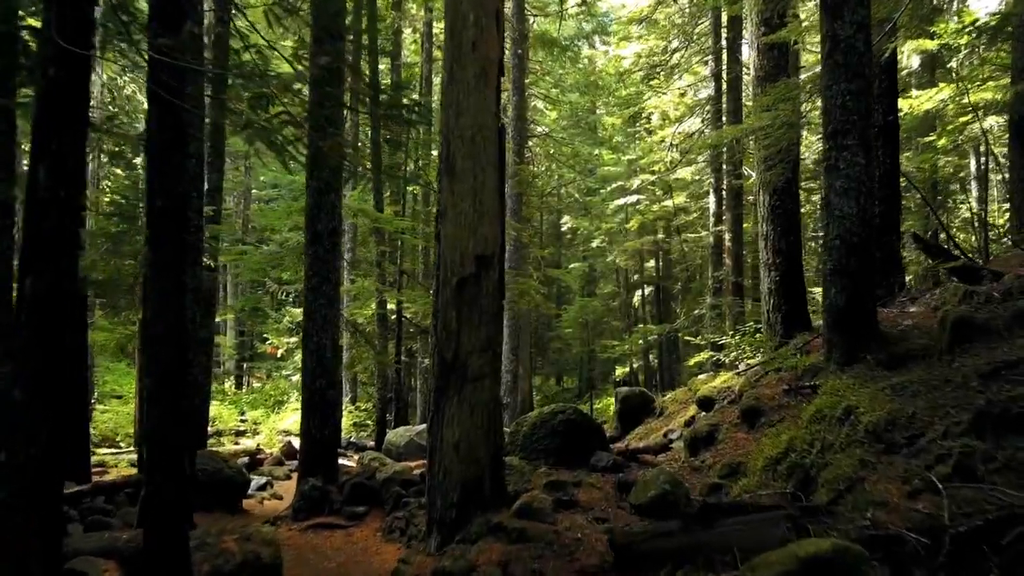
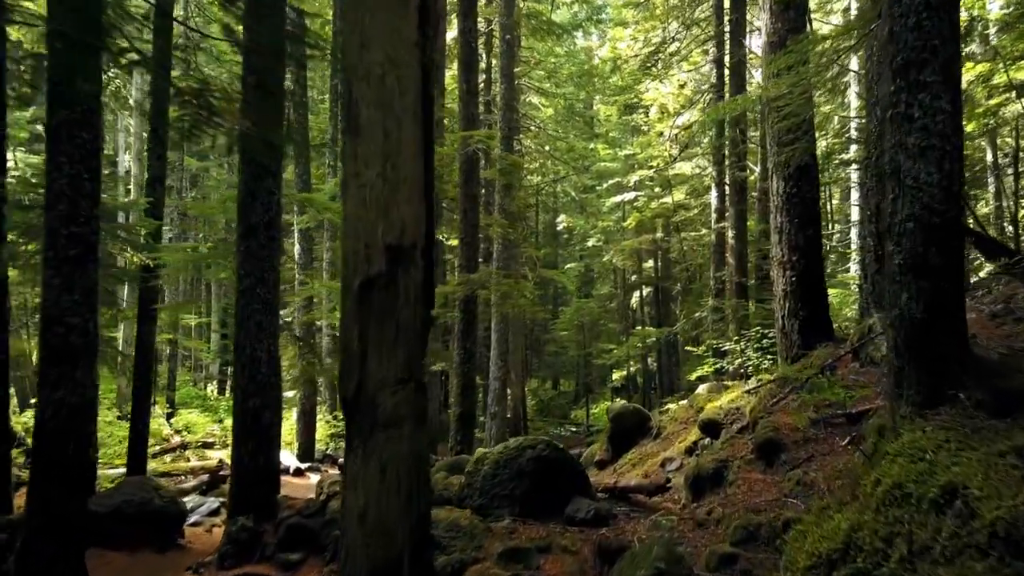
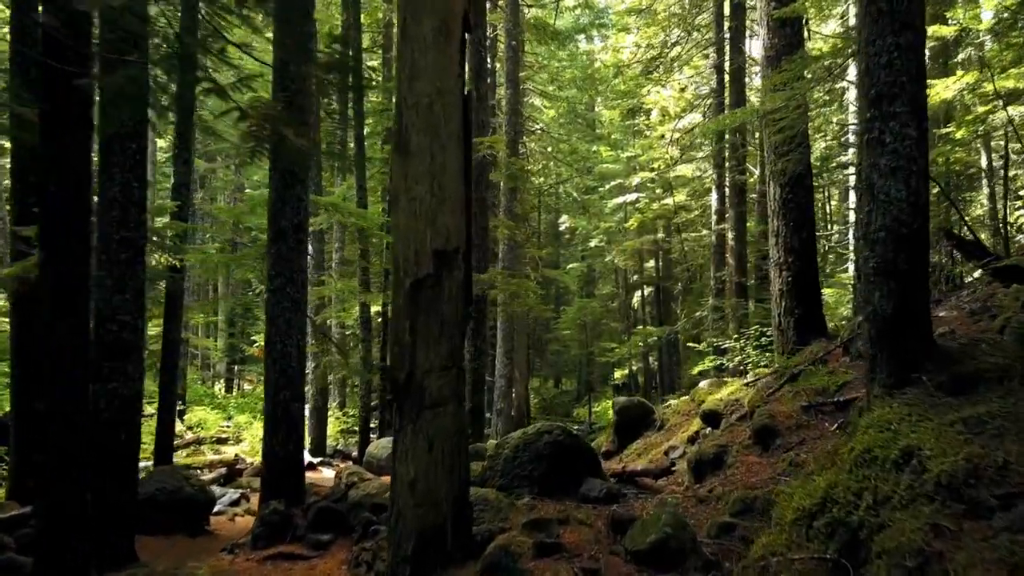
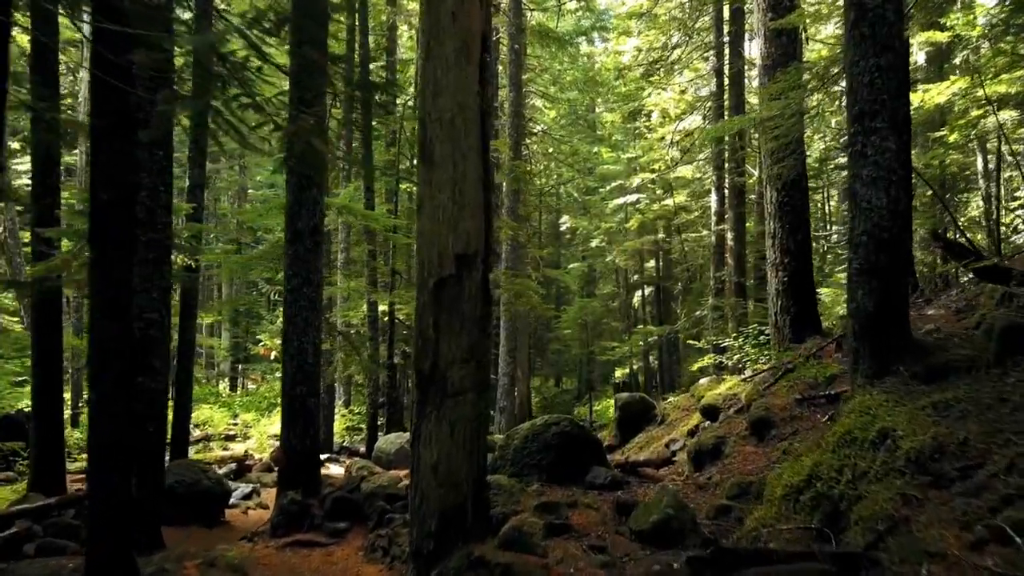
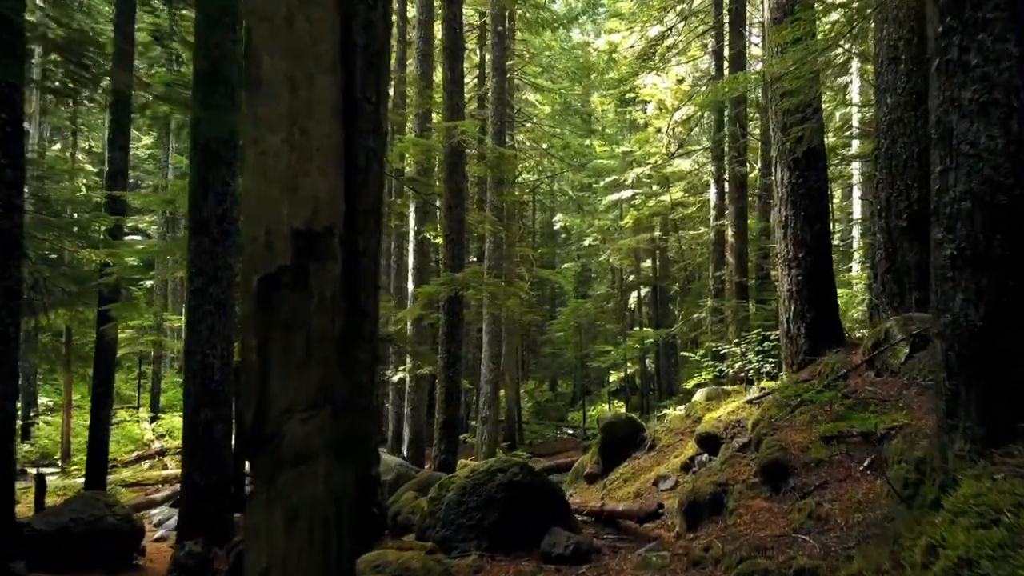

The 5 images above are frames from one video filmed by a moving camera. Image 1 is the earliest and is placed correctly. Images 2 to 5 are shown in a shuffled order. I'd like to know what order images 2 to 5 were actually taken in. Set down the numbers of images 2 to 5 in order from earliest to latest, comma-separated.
4, 3, 2, 5
